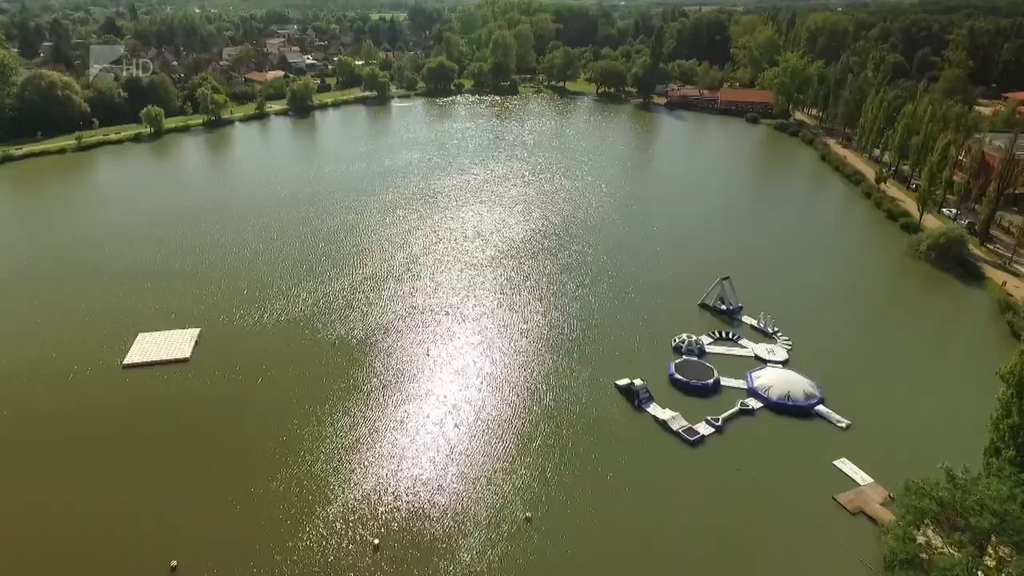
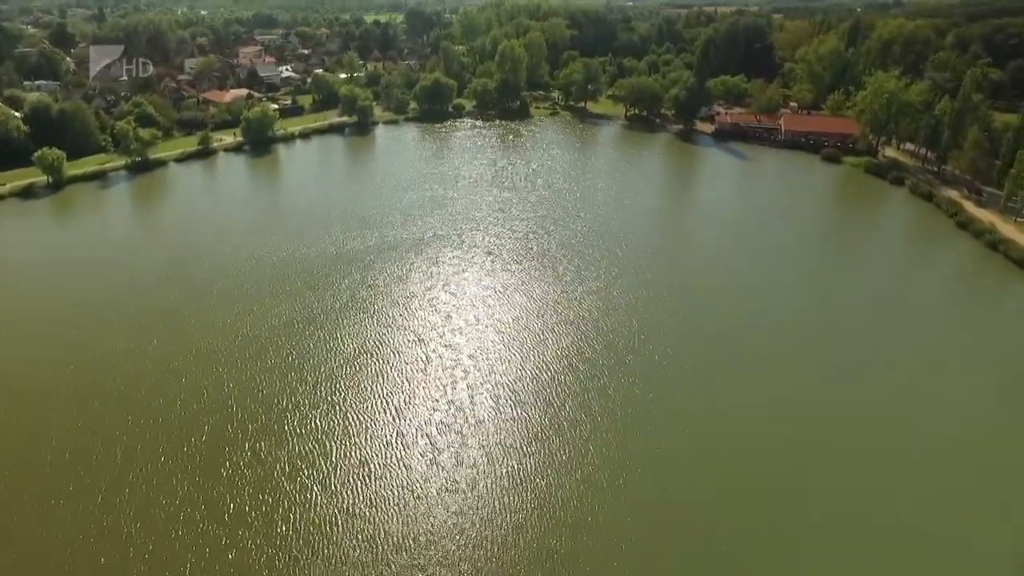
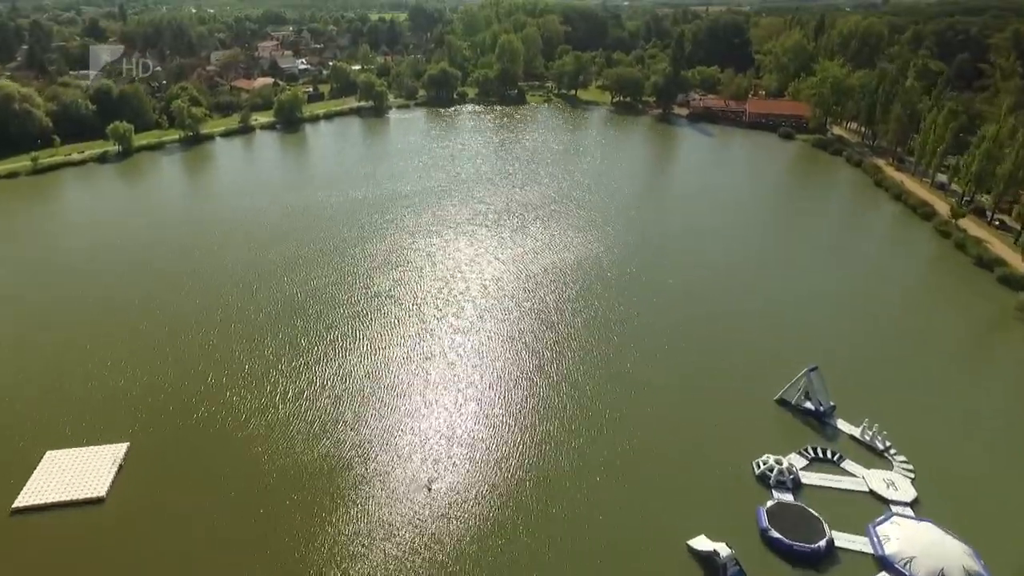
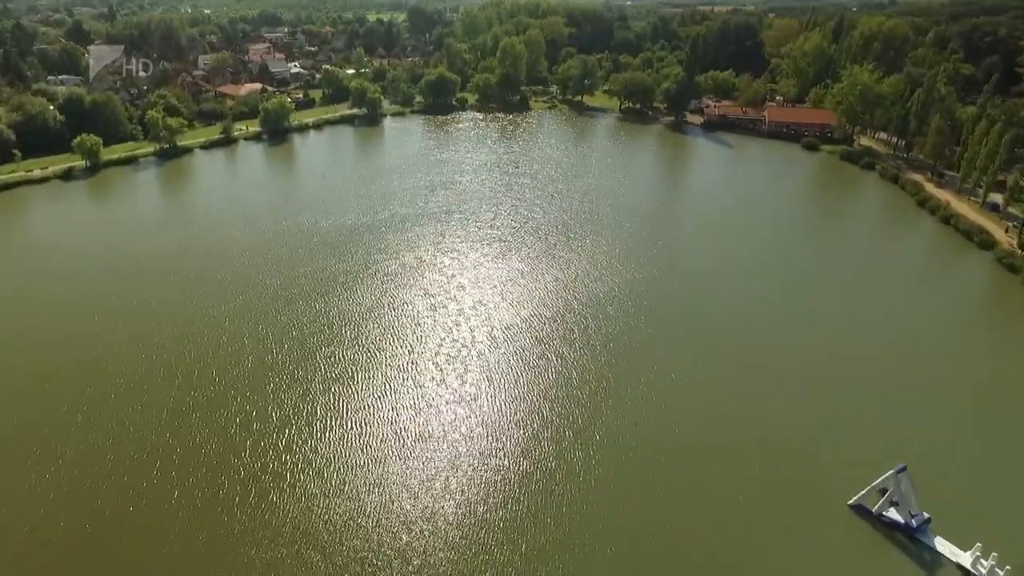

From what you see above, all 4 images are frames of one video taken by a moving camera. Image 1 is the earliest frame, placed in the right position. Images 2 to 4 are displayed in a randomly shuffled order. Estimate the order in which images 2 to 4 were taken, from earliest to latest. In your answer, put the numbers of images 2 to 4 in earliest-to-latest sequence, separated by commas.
3, 4, 2
